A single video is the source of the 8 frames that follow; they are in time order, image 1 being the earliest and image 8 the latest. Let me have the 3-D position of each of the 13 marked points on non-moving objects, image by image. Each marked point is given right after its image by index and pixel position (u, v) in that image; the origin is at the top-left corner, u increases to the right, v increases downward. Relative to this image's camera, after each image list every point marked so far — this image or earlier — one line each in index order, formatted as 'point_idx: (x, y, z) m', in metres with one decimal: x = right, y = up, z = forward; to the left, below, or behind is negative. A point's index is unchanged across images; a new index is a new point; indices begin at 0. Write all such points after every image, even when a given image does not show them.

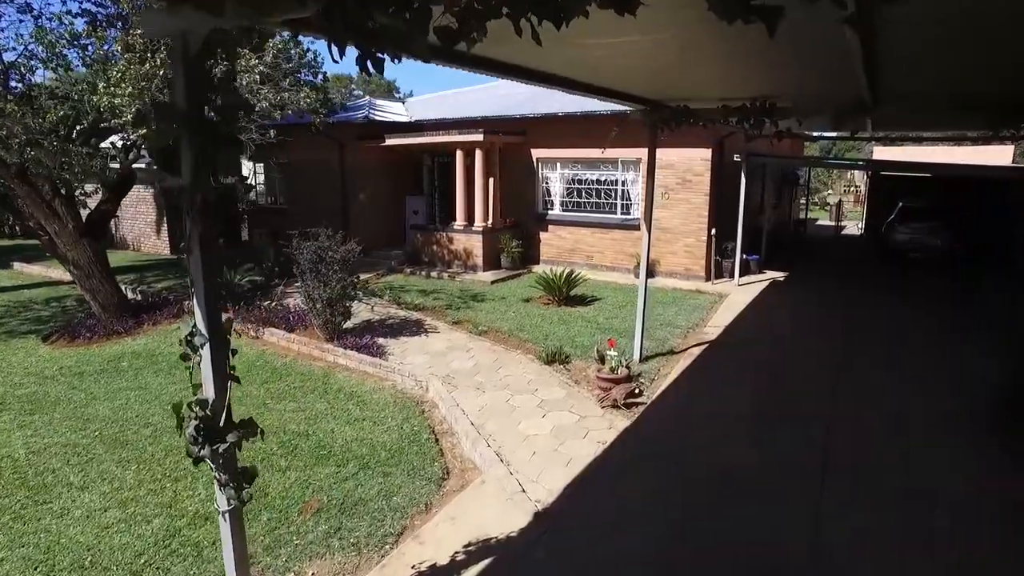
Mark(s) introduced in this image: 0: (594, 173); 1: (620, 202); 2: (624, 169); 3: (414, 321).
0: (+1.6, +2.2, +13.0) m
1: (+2.0, +1.6, +12.8) m
2: (+2.1, +2.2, +12.6) m
3: (-1.4, -0.5, +9.2) m
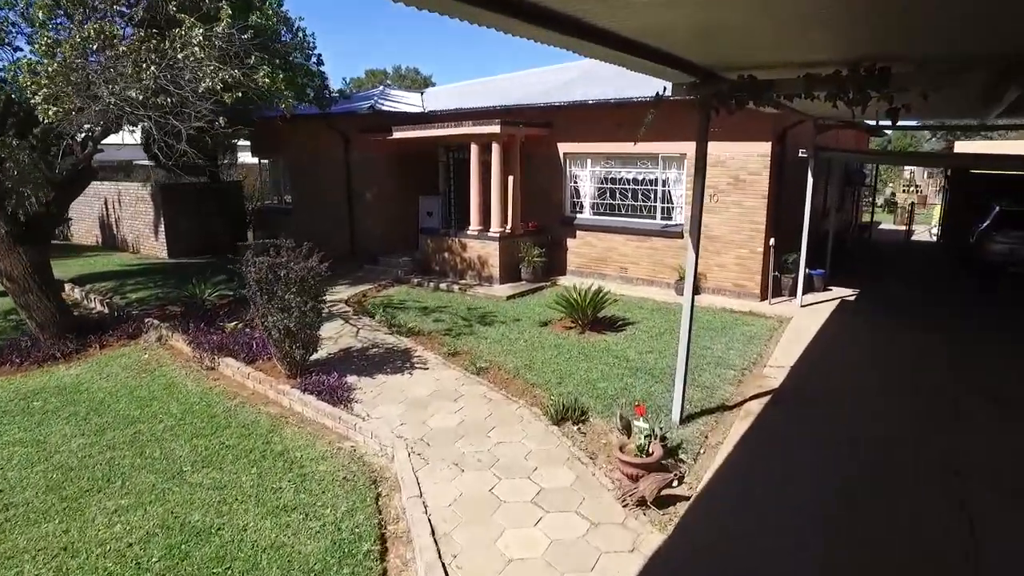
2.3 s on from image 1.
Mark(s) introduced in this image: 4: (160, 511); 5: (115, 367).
0: (+1.9, +1.9, +11.1) m
1: (+2.4, +1.3, +10.9) m
2: (+2.4, +1.9, +10.7) m
3: (-1.2, -0.7, +7.5) m
4: (-2.3, -1.5, +4.4) m
5: (-4.4, -0.9, +7.5) m
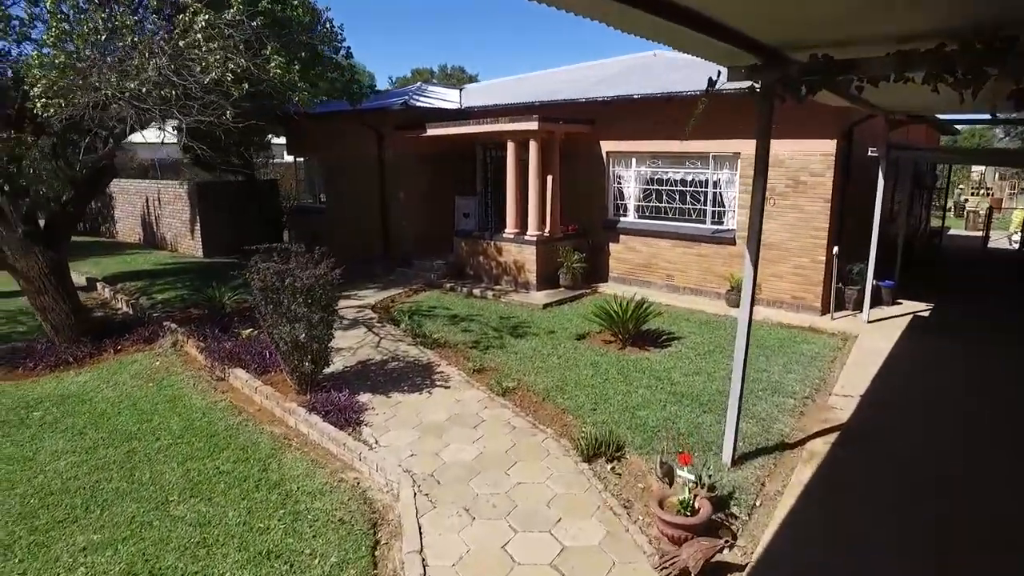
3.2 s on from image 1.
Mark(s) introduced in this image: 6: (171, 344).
0: (+2.5, +1.8, +10.3) m
1: (+2.9, +1.2, +10.1) m
2: (+3.0, +1.8, +9.8) m
3: (-0.9, -0.8, +6.9) m
4: (-2.2, -1.5, +3.9) m
5: (-4.1, -0.9, +7.1) m
6: (-4.0, -0.7, +7.9) m
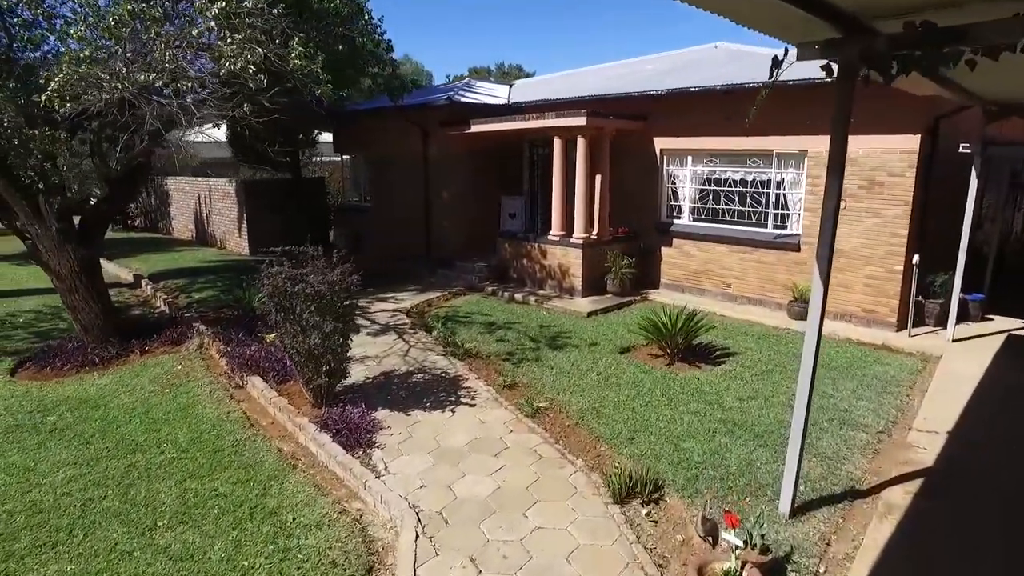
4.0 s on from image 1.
0: (+3.2, +1.6, +9.5) m
1: (+3.6, +1.1, +9.3) m
2: (+3.6, +1.6, +9.0) m
3: (-0.6, -0.9, +6.4) m
4: (-2.2, -1.6, +3.5) m
5: (-3.7, -0.9, +6.9) m
6: (-3.6, -0.7, +7.7) m
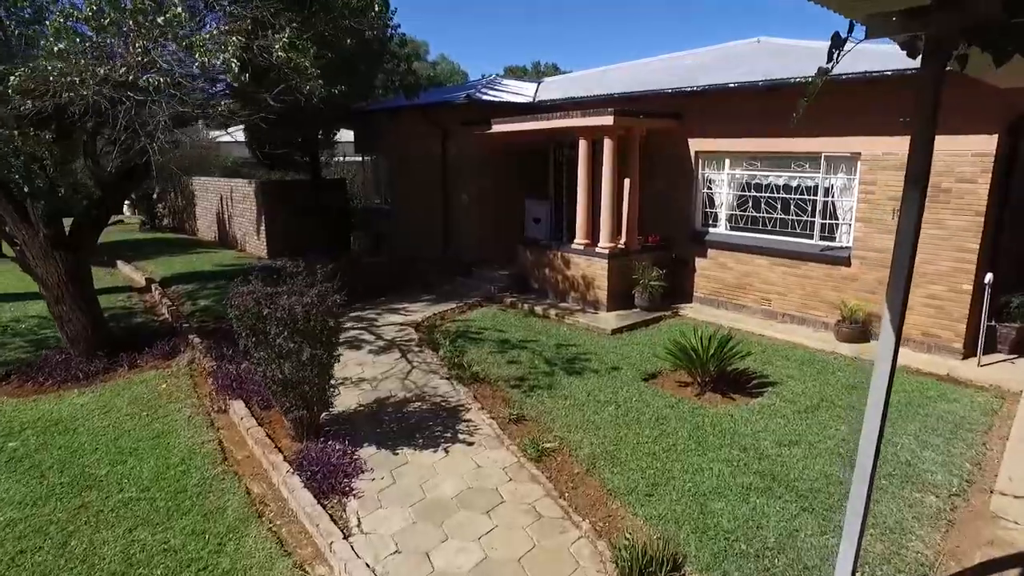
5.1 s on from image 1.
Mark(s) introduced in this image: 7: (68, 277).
0: (+3.4, +1.4, +8.6) m
1: (+3.8, +0.8, +8.4) m
2: (+3.8, +1.4, +8.1) m
3: (-0.5, -1.0, +5.7) m
4: (-2.3, -1.7, +3.0) m
5: (-3.7, -1.0, +6.4) m
6: (-3.5, -0.8, +7.1) m
7: (-4.8, +0.1, +7.2) m
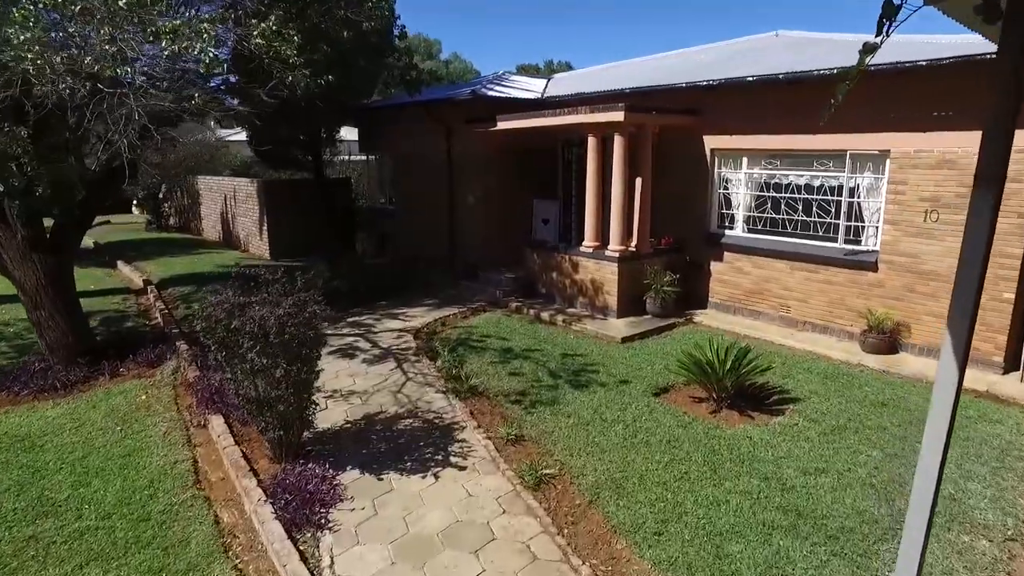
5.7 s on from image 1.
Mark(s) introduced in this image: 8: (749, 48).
0: (+3.5, +1.3, +8.1) m
1: (+3.8, +0.8, +7.8) m
2: (+3.8, +1.3, +7.6) m
3: (-0.5, -1.1, +5.3) m
4: (-2.3, -1.8, +2.6) m
5: (-3.7, -1.1, +6.0) m
6: (-3.4, -0.8, +6.8) m
7: (-4.7, +0.1, +6.9) m
8: (+3.6, +3.7, +10.2) m
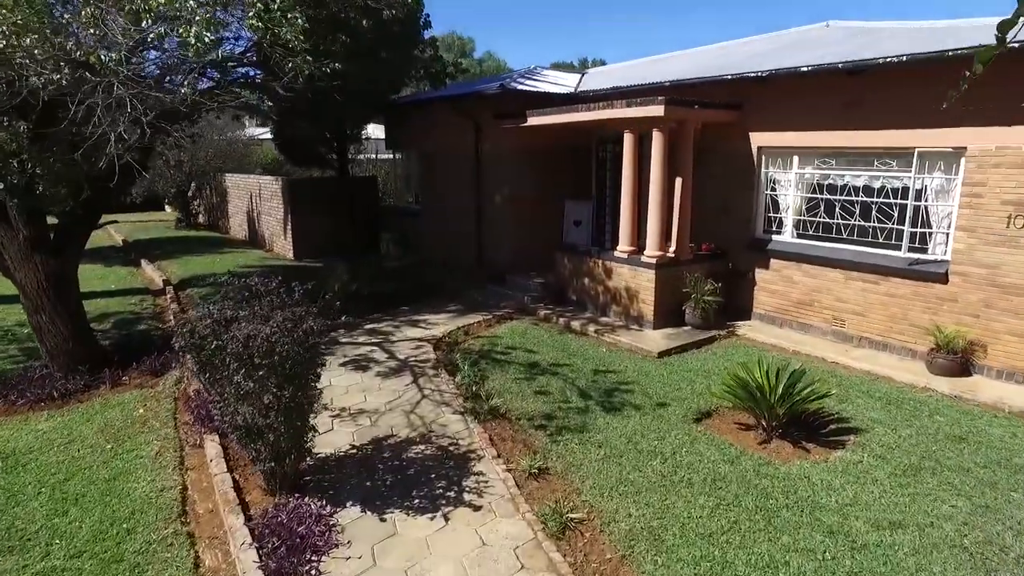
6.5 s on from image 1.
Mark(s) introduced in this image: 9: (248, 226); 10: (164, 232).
0: (+3.8, +1.2, +7.4) m
1: (+4.1, +0.6, +7.1) m
2: (+4.1, +1.2, +6.8) m
3: (-0.4, -1.2, +4.8) m
4: (-2.3, -1.8, +2.1) m
5: (-3.5, -1.1, +5.6) m
6: (-3.2, -0.9, +6.3) m
7: (-4.5, 0.0, +6.5) m
8: (+4.1, +3.5, +9.5) m
9: (-6.7, +1.6, +16.9) m
10: (-9.8, +1.6, +19.0) m
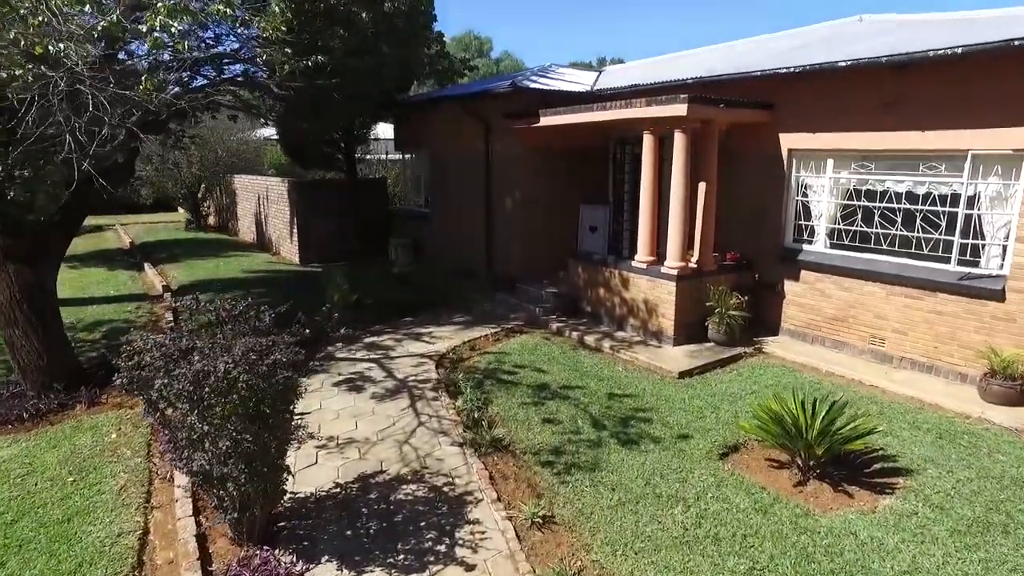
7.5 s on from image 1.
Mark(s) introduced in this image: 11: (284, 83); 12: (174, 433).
0: (+3.9, +1.1, +6.7) m
1: (+4.2, +0.5, +6.4) m
2: (+4.2, +1.0, +6.1) m
3: (-0.4, -1.3, +4.2) m
4: (-2.4, -2.0, +1.6) m
5: (-3.4, -1.2, +5.1) m
6: (-3.1, -1.0, +5.9) m
7: (-4.4, -0.1, +6.1) m
8: (+4.2, +3.4, +8.8) m
9: (-6.3, +1.5, +16.5) m
10: (-9.4, +1.5, +18.7) m
11: (-2.6, +2.3, +7.7) m
12: (-1.7, -0.7, +3.4) m
